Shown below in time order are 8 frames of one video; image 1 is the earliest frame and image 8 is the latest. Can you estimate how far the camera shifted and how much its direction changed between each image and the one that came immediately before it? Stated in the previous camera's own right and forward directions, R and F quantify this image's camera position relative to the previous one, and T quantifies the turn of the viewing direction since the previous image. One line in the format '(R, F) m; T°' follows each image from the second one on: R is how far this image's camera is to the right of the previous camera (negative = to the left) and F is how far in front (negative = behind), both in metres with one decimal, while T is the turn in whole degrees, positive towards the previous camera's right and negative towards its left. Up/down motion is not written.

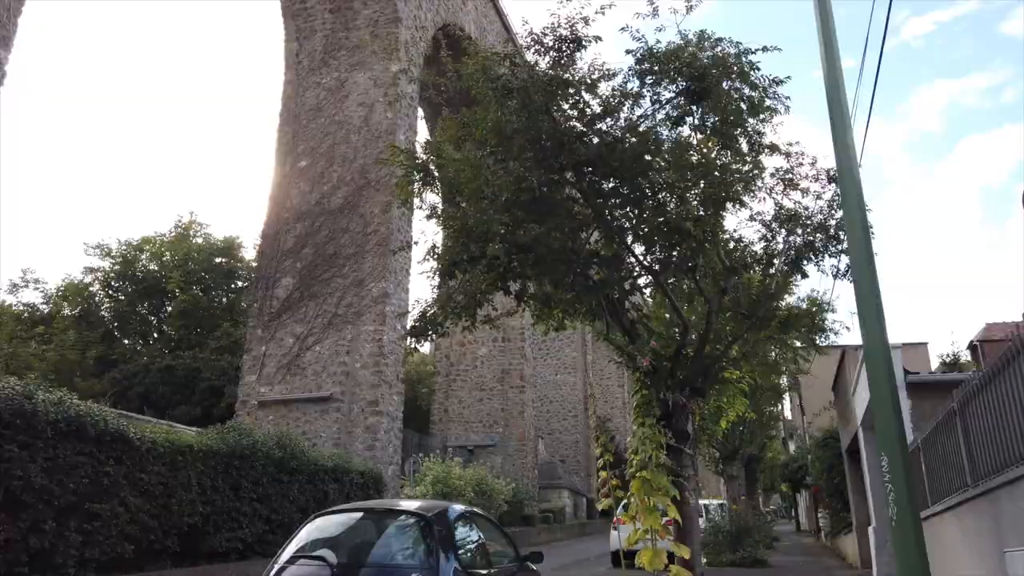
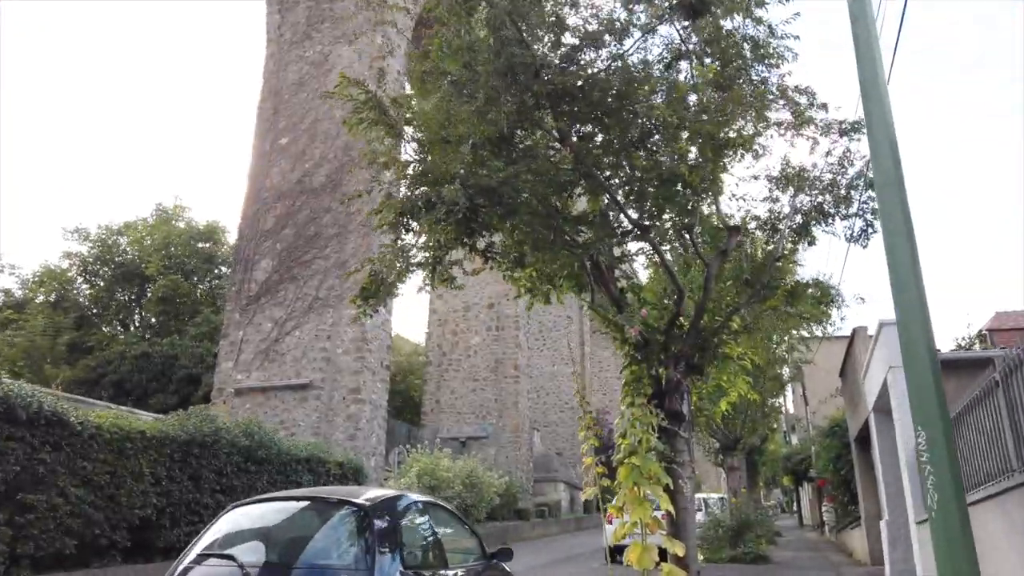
(+0.2, +0.8) m; 0°
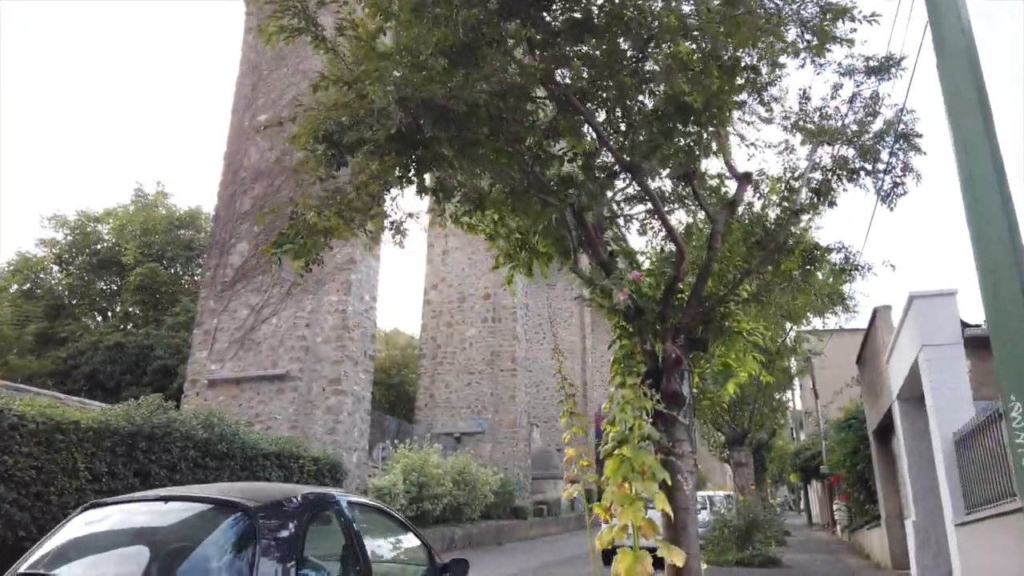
(+0.2, +0.9) m; 0°
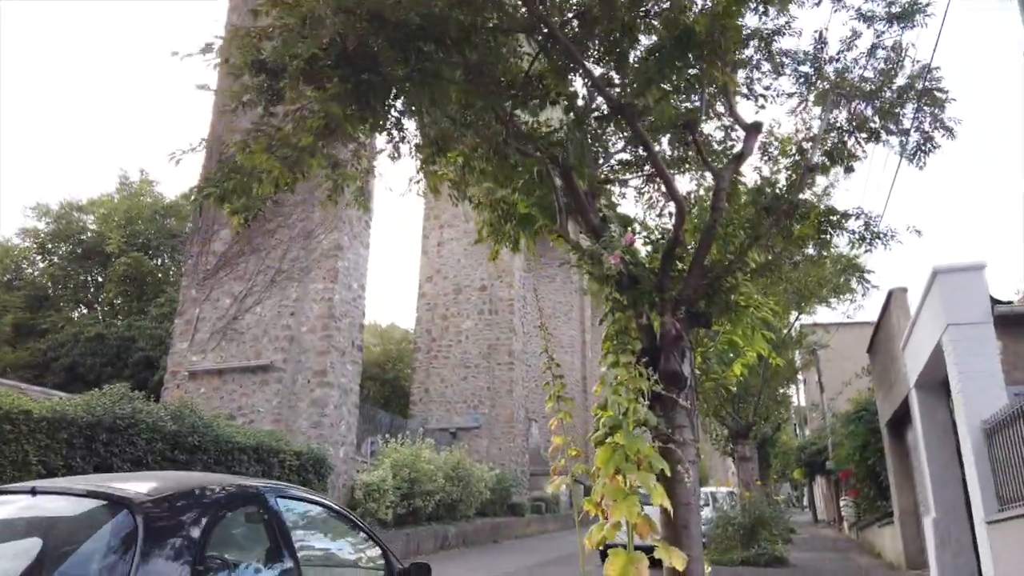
(+0.1, +0.6) m; 0°
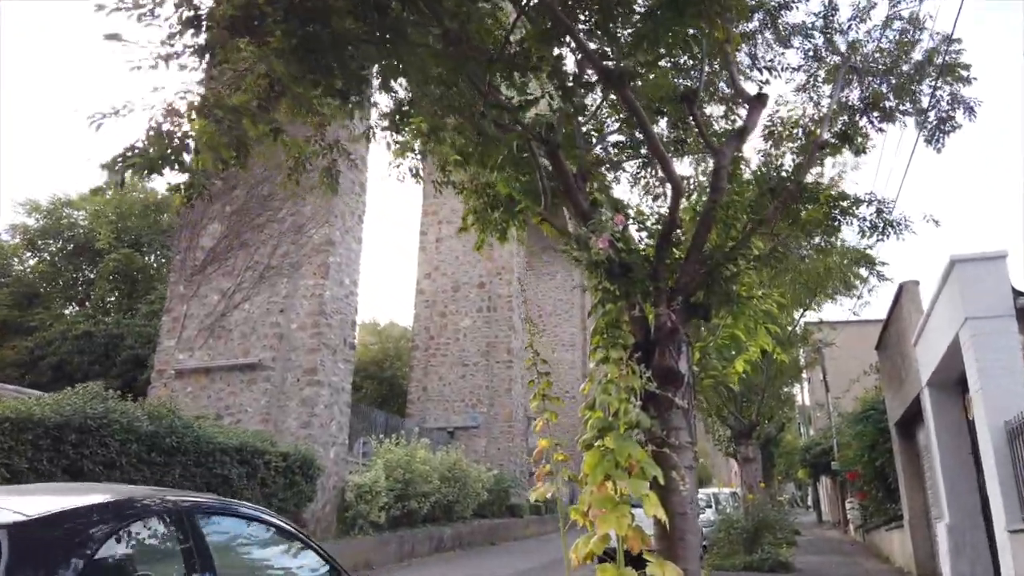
(+0.1, +0.4) m; 0°
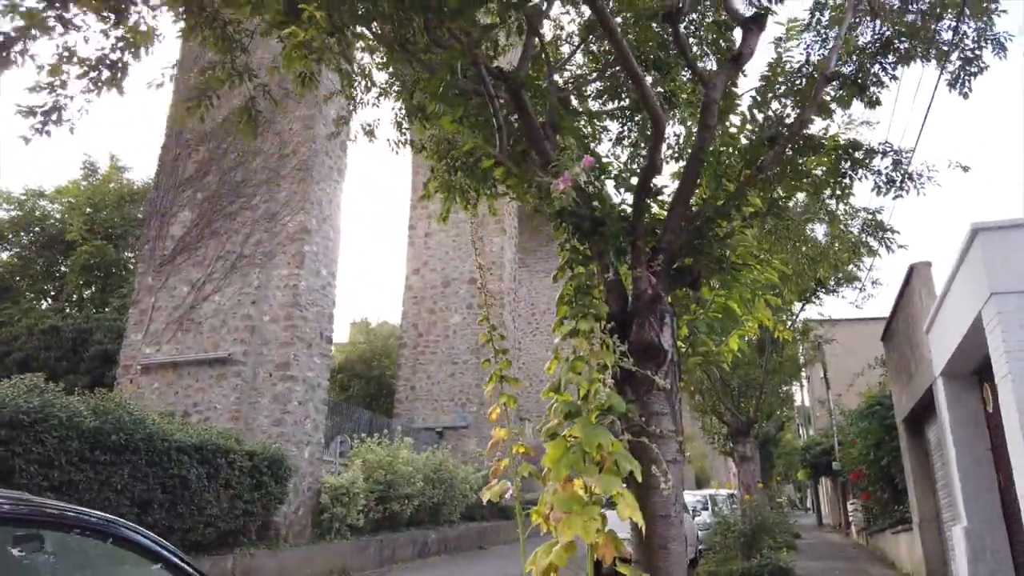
(+0.2, +0.7) m; 0°
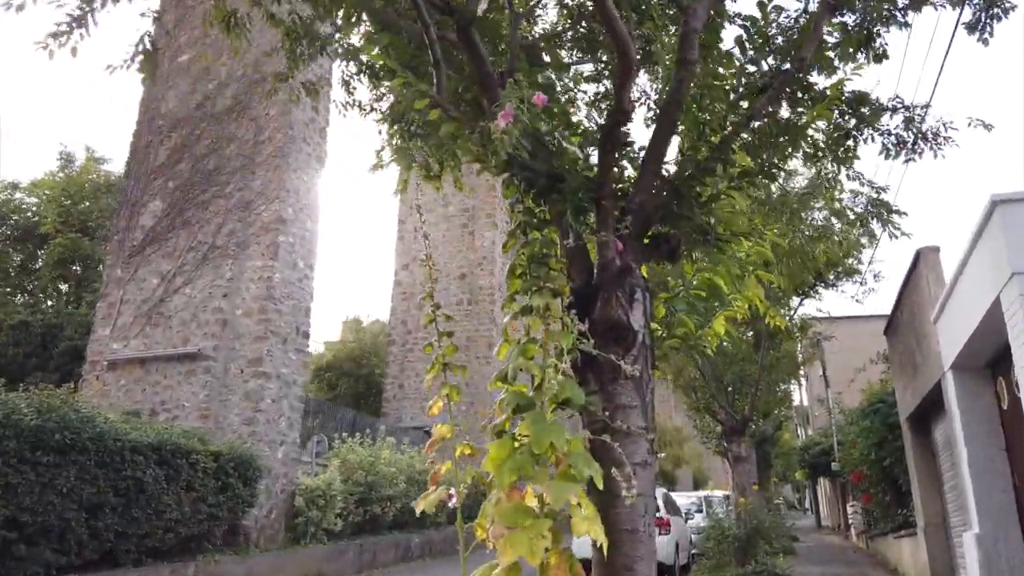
(+0.2, +0.6) m; 0°
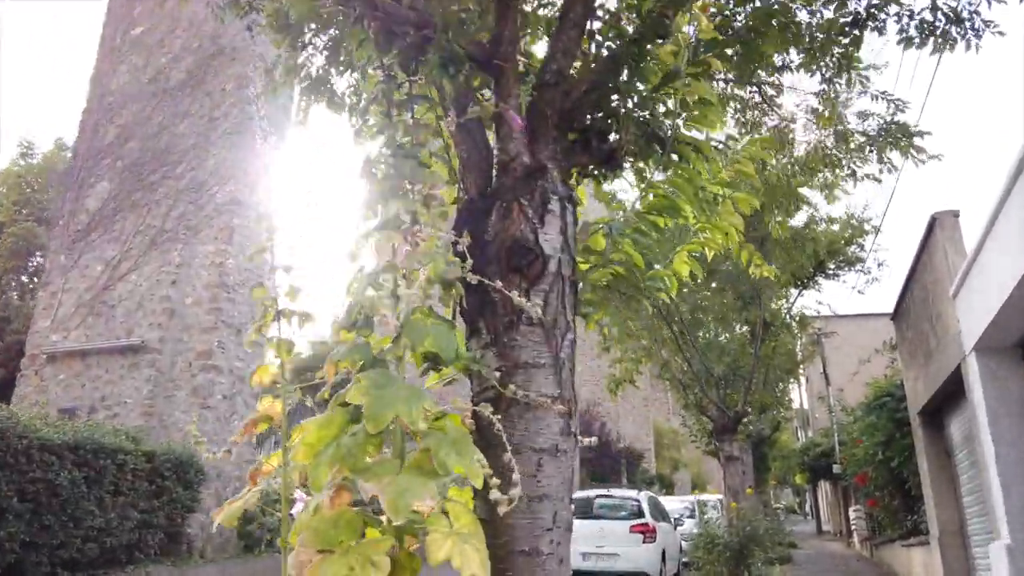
(+0.4, +0.9) m; 0°
